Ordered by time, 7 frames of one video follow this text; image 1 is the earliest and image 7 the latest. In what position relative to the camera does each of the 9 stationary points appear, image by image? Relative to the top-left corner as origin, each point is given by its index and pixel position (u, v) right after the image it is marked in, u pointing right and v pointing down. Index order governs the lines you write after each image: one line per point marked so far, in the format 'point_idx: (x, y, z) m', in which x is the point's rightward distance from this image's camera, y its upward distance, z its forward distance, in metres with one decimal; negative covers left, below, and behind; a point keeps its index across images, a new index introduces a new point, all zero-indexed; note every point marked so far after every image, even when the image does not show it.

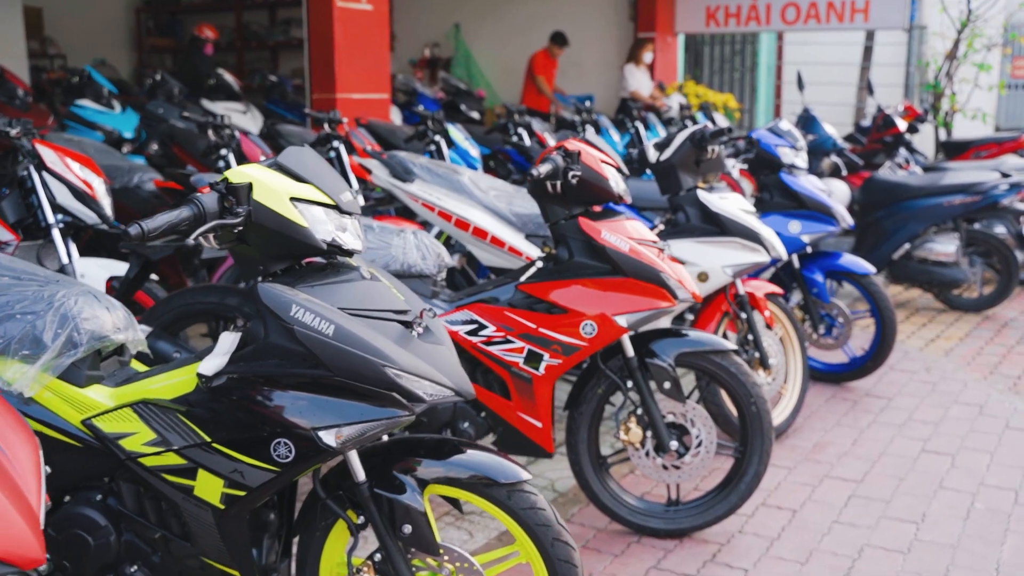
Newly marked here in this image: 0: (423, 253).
0: (-0.3, +0.1, +3.7) m
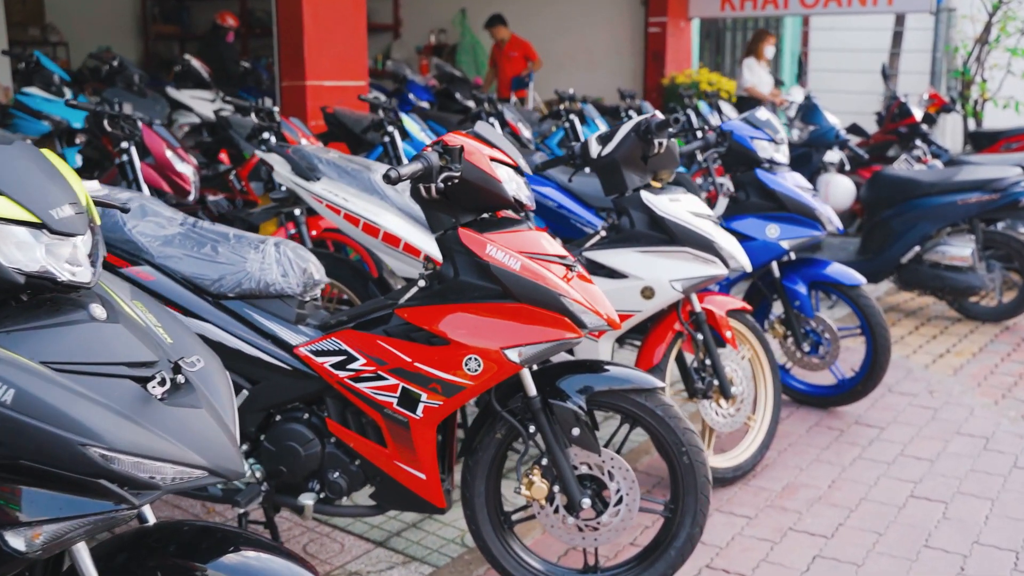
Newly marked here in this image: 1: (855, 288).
0: (-0.7, +0.1, +3.1) m
1: (+1.7, 0.0, +4.9) m
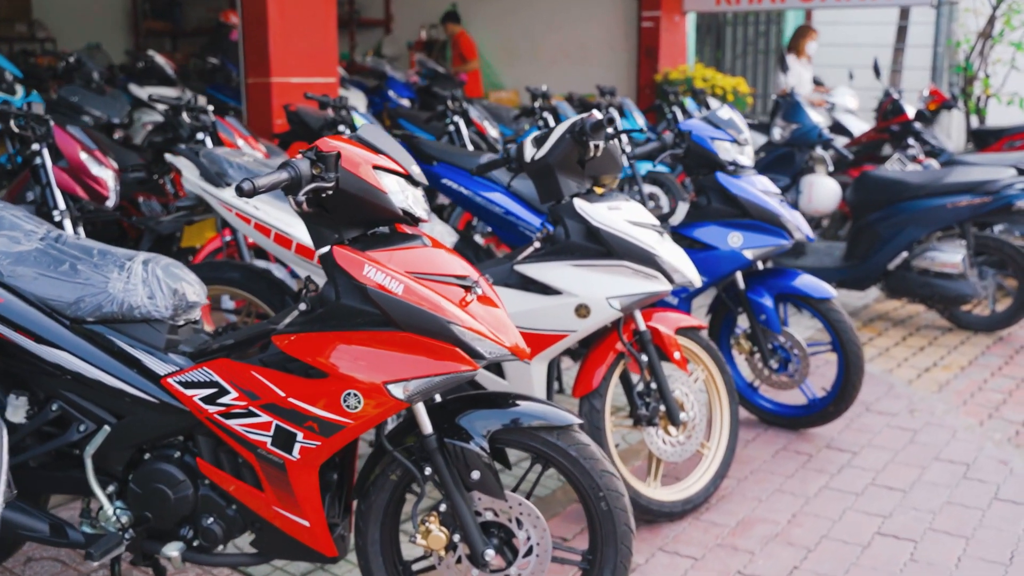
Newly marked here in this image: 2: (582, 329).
0: (-1.0, 0.0, +2.7) m
1: (+1.4, -0.1, +4.5) m
2: (+0.2, -0.1, +3.5) m
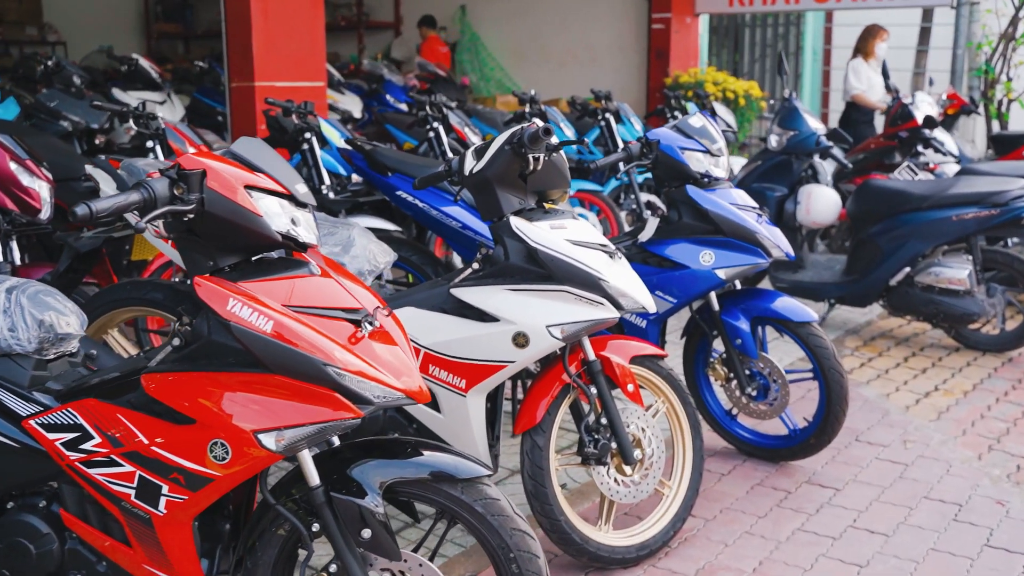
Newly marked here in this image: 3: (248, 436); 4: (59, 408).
0: (-1.2, -0.1, +2.5) m
1: (+1.2, -0.2, +4.2) m
2: (0.0, -0.2, +3.2) m
3: (-0.6, -0.3, +2.2) m
4: (-1.1, -0.3, +2.4) m
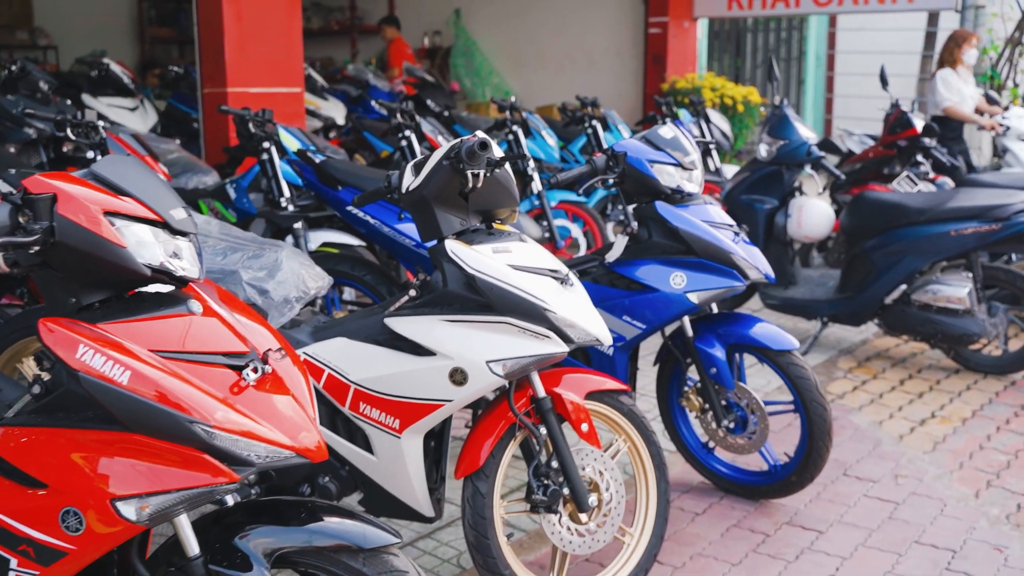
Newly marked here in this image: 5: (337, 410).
0: (-1.4, -0.2, +2.2) m
1: (+1.1, -0.3, +3.8) m
2: (-0.2, -0.3, +2.9) m
3: (-0.8, -0.4, +1.9) m
4: (-1.3, -0.4, +2.1) m
5: (-0.5, -0.4, +3.1) m
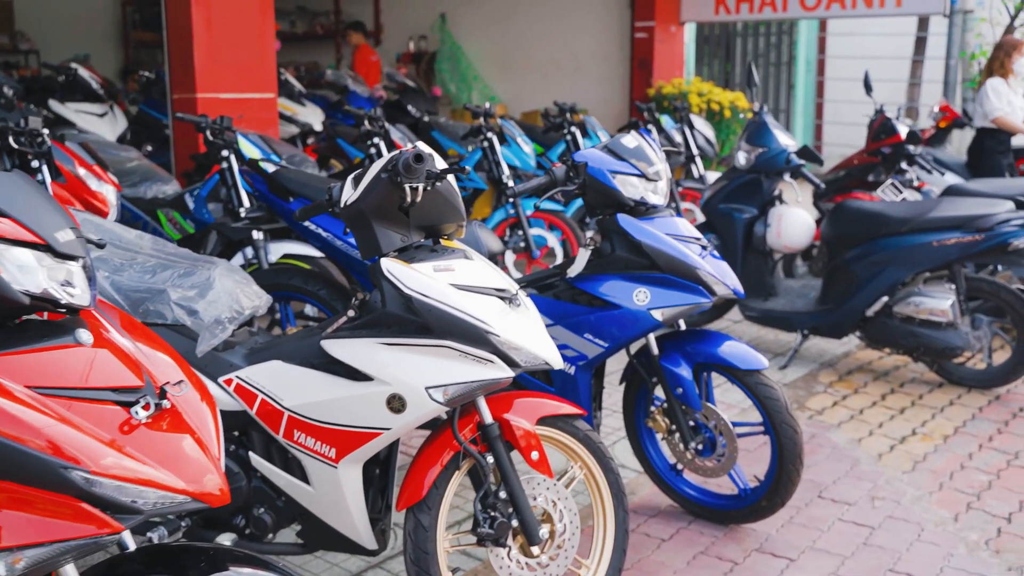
0: (-1.6, -0.2, +2.0) m
1: (+0.9, -0.3, +3.7) m
2: (-0.3, -0.4, +2.7) m
3: (-0.9, -0.5, +1.7) m
4: (-1.4, -0.4, +1.9) m
5: (-0.7, -0.4, +2.9) m
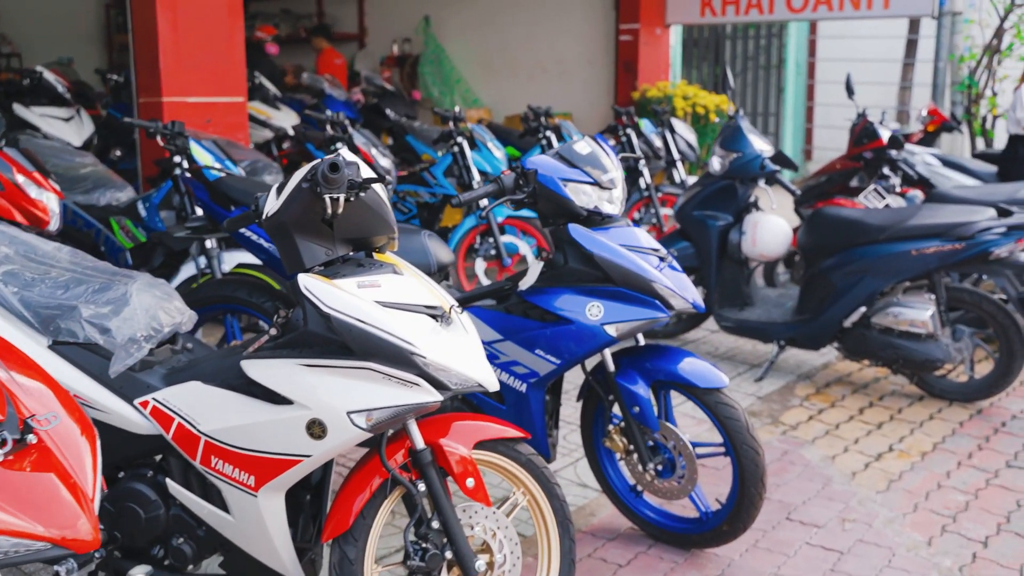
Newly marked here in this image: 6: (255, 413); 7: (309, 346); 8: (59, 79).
0: (-1.7, -0.3, +1.8) m
1: (+0.7, -0.4, +3.5) m
2: (-0.5, -0.4, +2.5) m
3: (-1.1, -0.5, +1.5) m
4: (-1.6, -0.5, +1.7) m
5: (-0.9, -0.5, +2.7) m
6: (-0.7, -0.3, +2.6) m
7: (-0.5, -0.1, +2.6) m
8: (-3.5, +1.6, +7.6) m
